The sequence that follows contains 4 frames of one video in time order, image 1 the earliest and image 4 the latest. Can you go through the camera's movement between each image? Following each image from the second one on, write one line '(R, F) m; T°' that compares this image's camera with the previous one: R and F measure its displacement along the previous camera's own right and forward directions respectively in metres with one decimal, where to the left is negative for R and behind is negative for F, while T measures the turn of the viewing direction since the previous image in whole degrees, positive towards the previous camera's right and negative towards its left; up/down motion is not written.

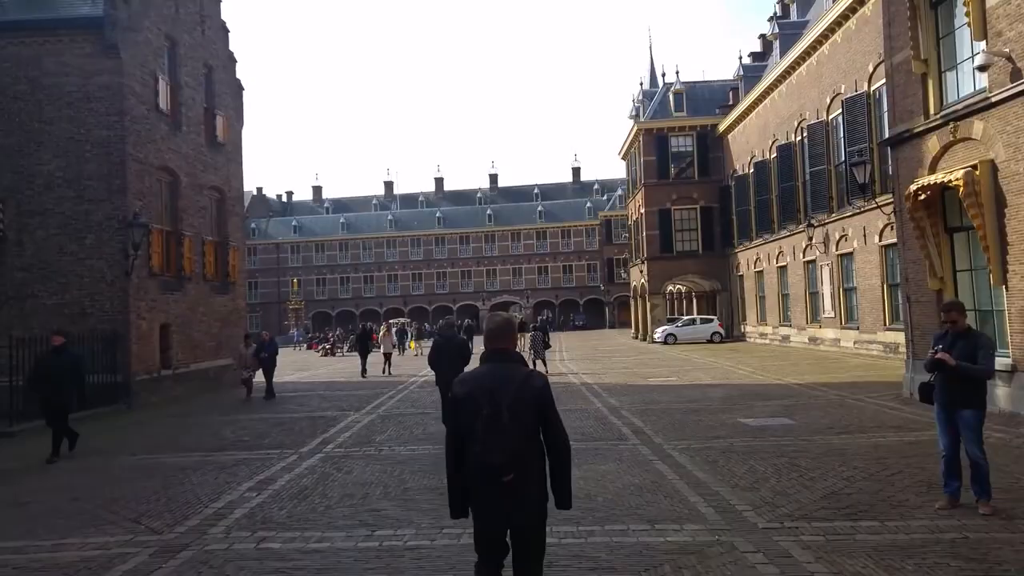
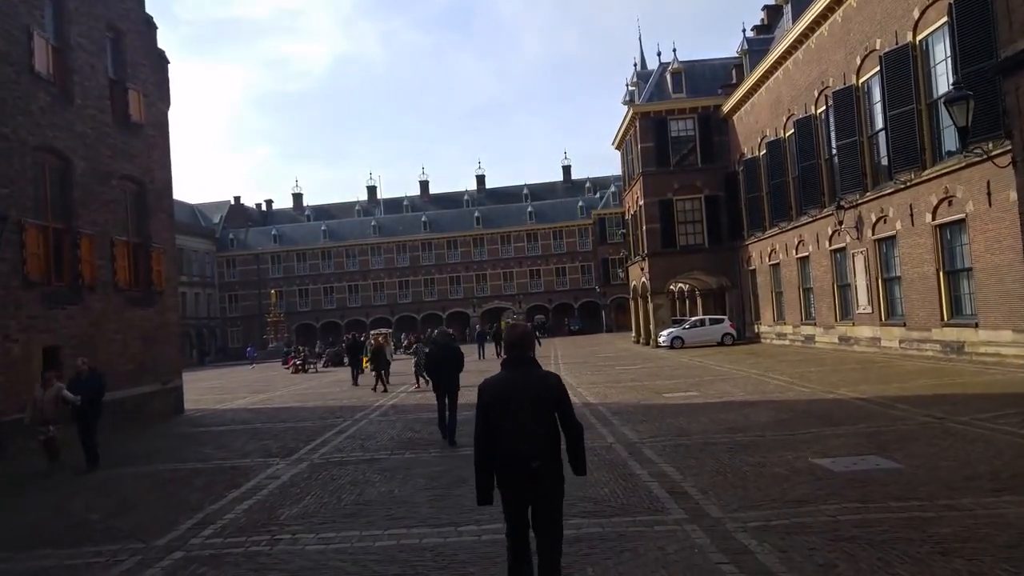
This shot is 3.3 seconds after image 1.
(+0.2, +4.0) m; 0°
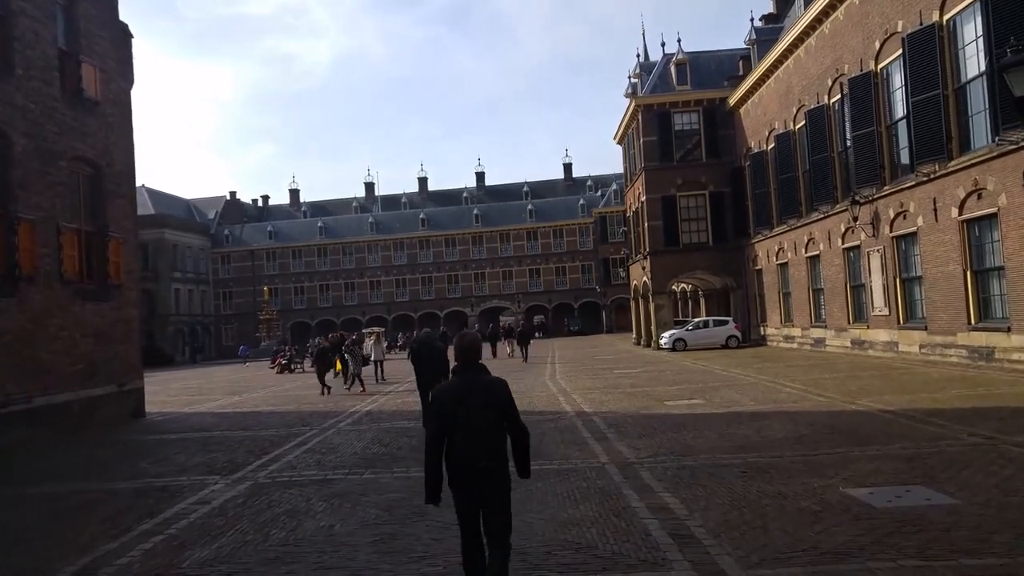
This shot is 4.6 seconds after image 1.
(+0.3, +1.6) m; 0°
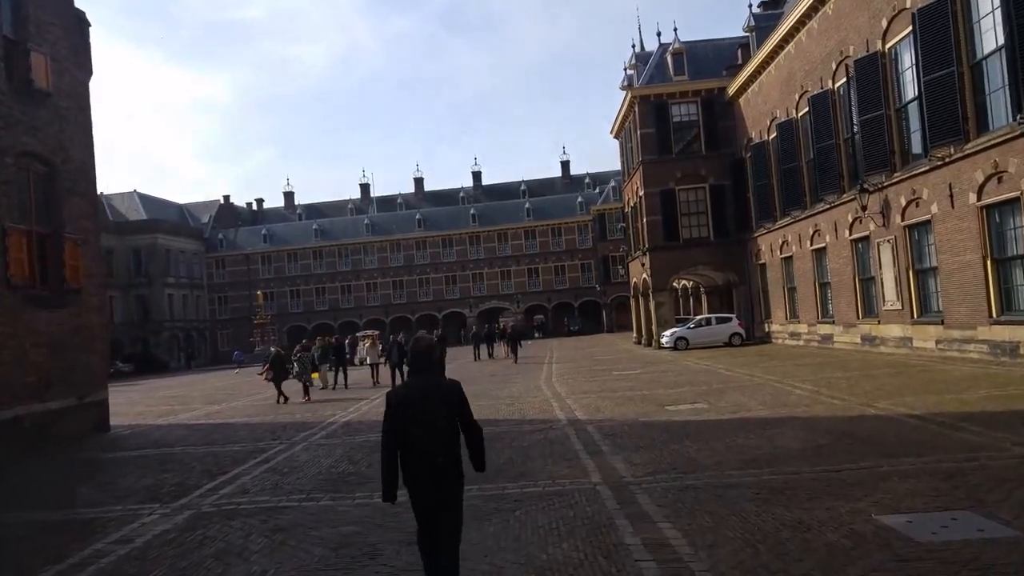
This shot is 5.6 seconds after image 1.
(+0.3, +1.2) m; 0°
